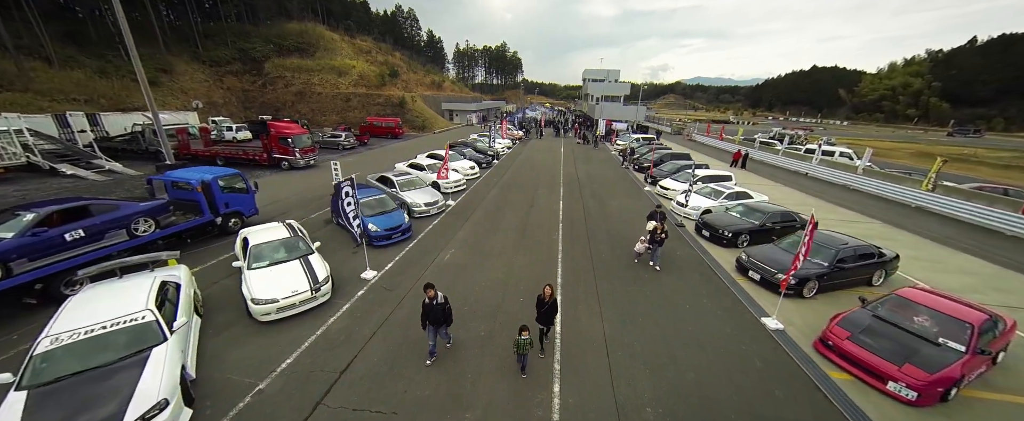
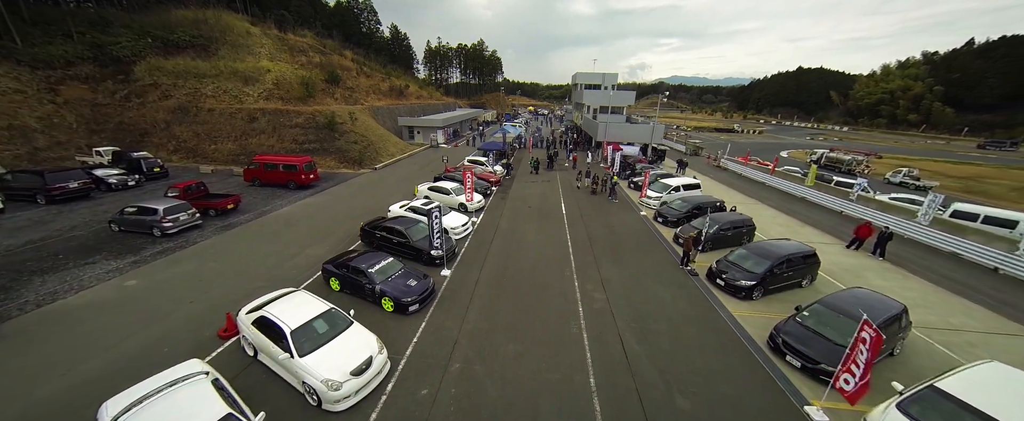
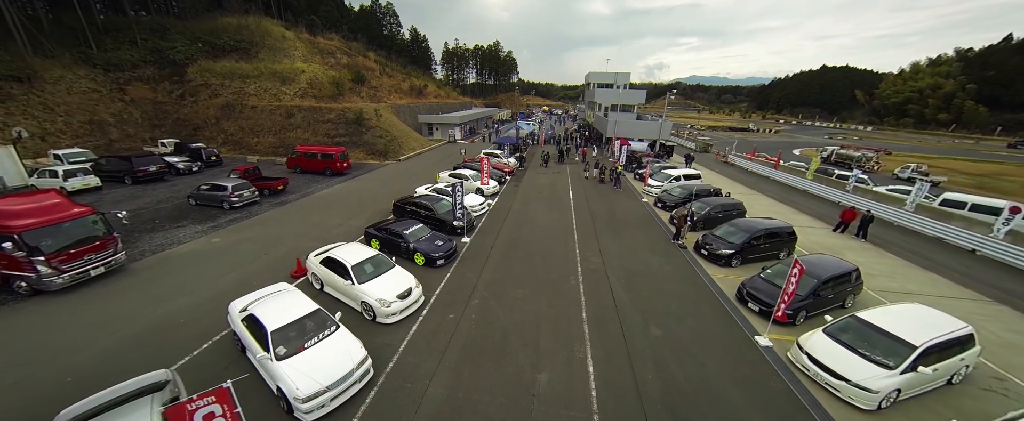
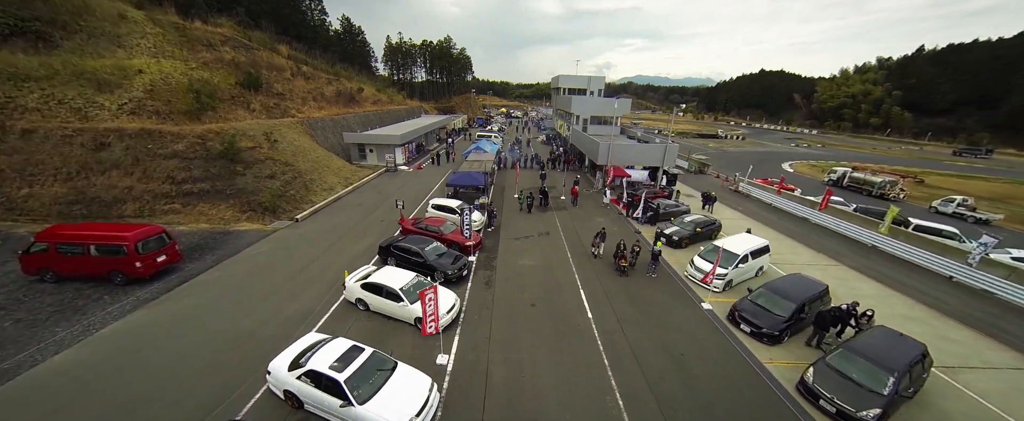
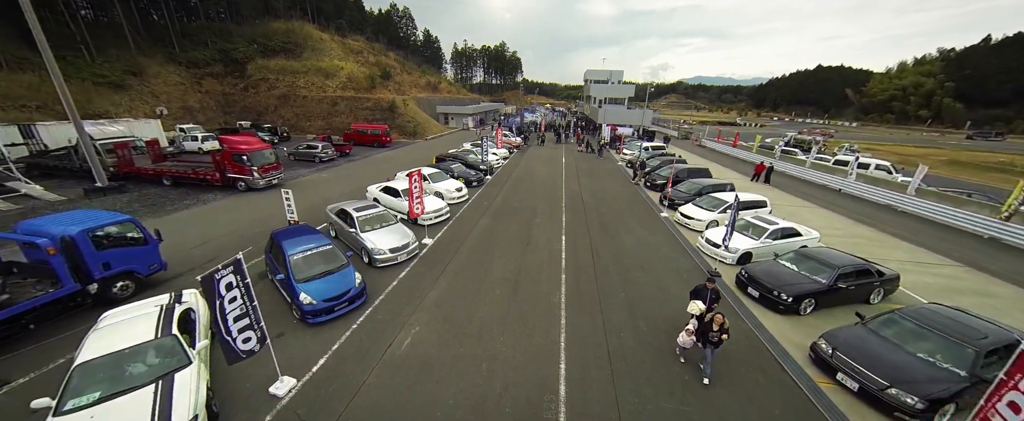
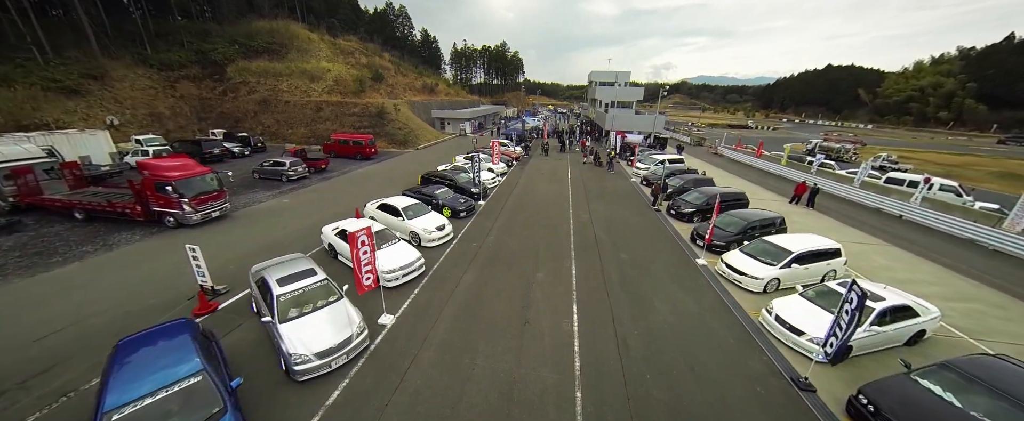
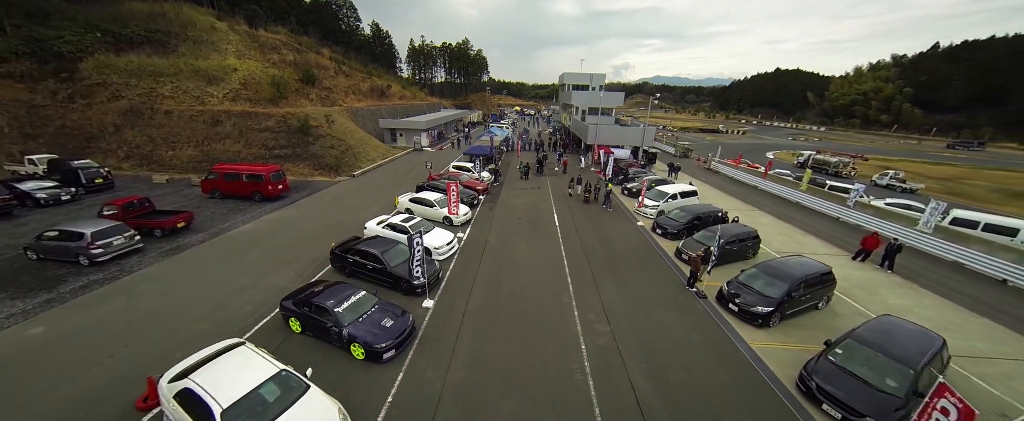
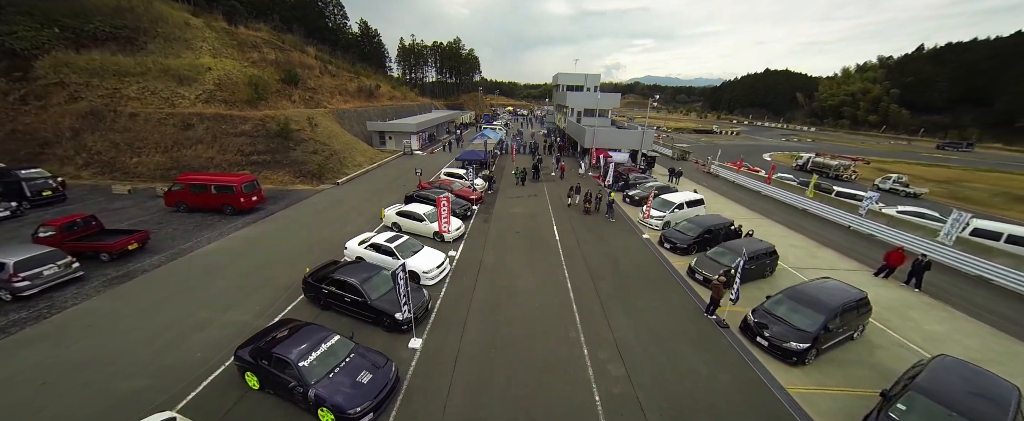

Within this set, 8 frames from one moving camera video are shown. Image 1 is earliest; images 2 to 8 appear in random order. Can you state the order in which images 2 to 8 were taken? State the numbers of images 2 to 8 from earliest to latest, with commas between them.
5, 6, 3, 2, 7, 8, 4
